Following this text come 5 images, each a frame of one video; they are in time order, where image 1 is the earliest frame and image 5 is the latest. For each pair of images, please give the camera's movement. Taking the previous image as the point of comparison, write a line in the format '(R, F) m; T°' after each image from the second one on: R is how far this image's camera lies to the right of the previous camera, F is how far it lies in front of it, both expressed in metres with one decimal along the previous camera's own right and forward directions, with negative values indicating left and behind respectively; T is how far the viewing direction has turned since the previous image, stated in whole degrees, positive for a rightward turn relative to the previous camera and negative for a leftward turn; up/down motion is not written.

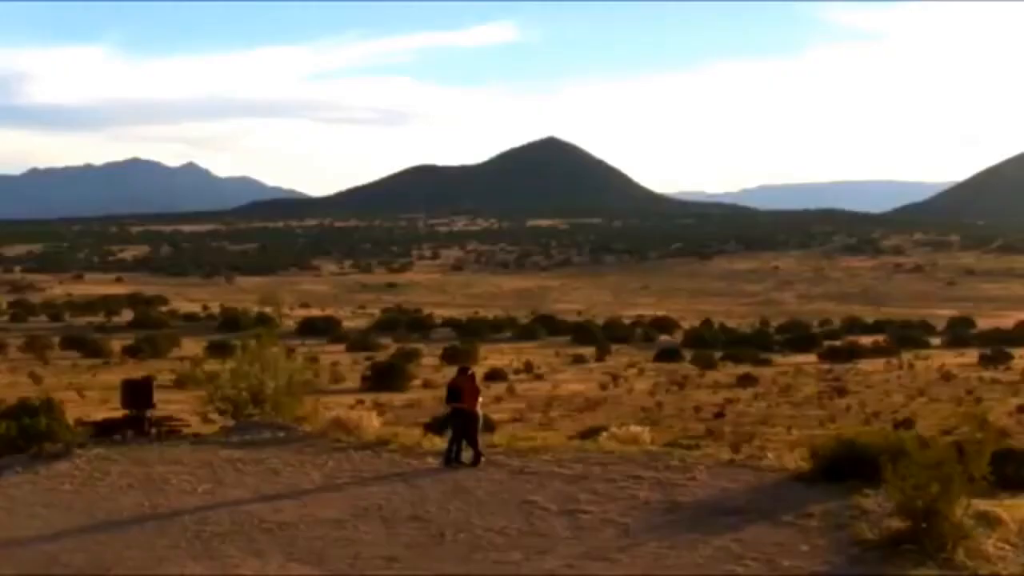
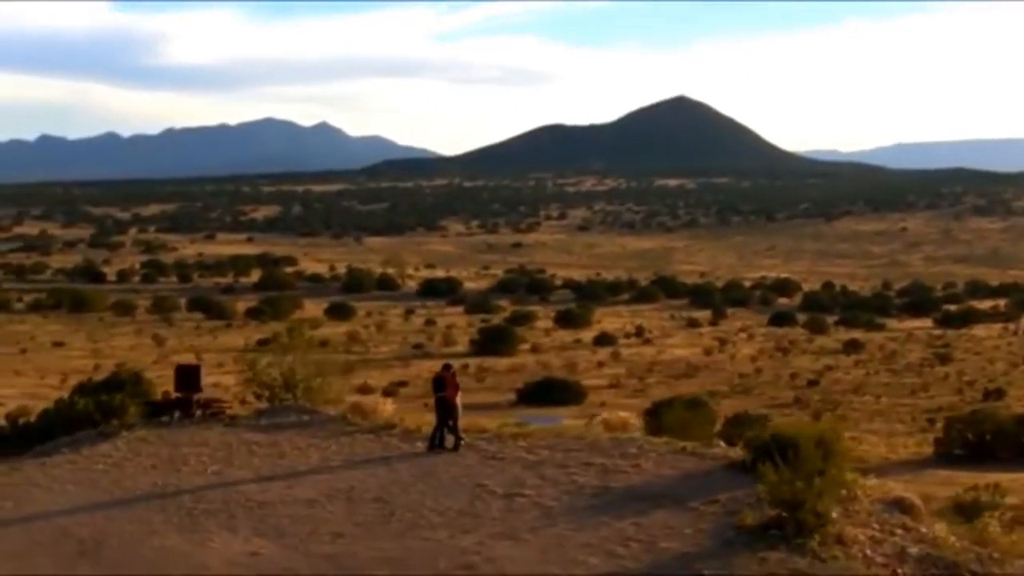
(+1.0, -1.5) m; -4°
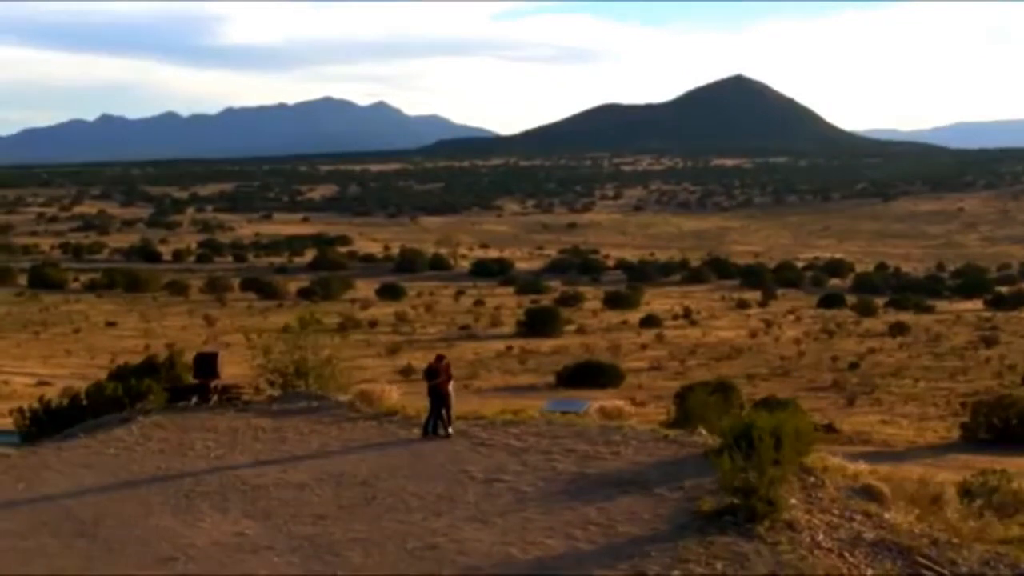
(+0.5, -0.6) m; -2°
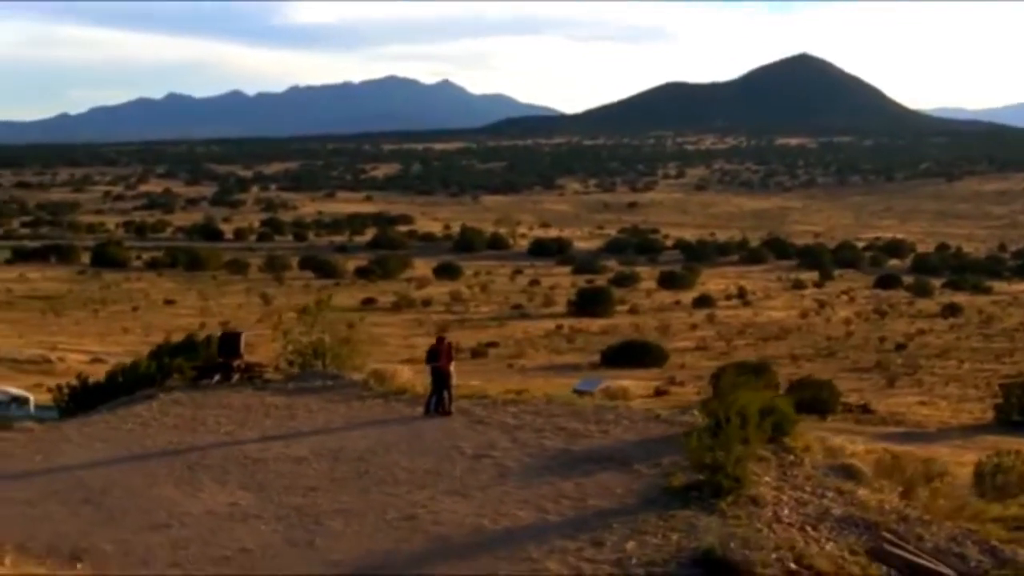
(+0.5, -0.6) m; -2°
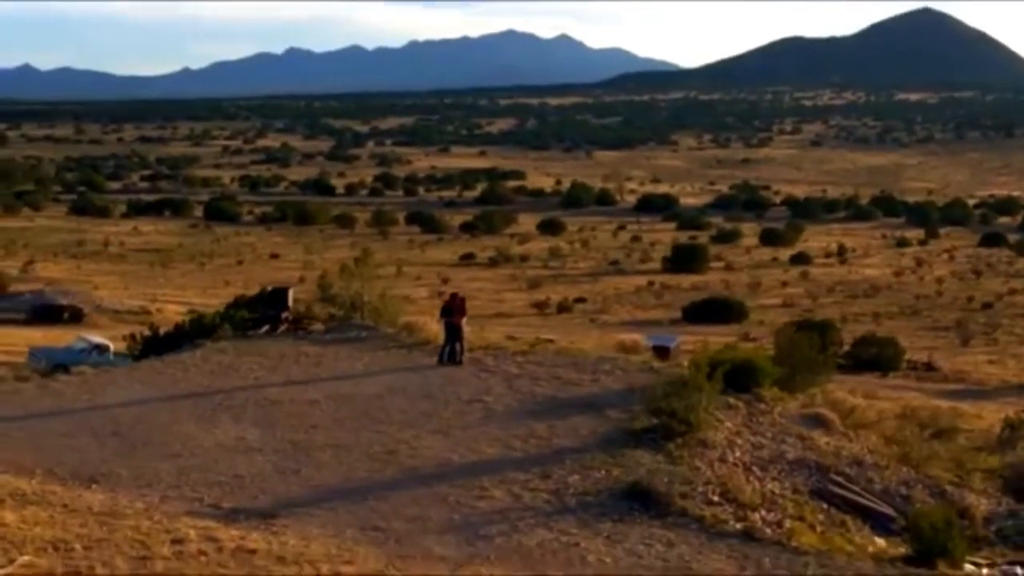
(+0.9, -1.3) m; -4°
